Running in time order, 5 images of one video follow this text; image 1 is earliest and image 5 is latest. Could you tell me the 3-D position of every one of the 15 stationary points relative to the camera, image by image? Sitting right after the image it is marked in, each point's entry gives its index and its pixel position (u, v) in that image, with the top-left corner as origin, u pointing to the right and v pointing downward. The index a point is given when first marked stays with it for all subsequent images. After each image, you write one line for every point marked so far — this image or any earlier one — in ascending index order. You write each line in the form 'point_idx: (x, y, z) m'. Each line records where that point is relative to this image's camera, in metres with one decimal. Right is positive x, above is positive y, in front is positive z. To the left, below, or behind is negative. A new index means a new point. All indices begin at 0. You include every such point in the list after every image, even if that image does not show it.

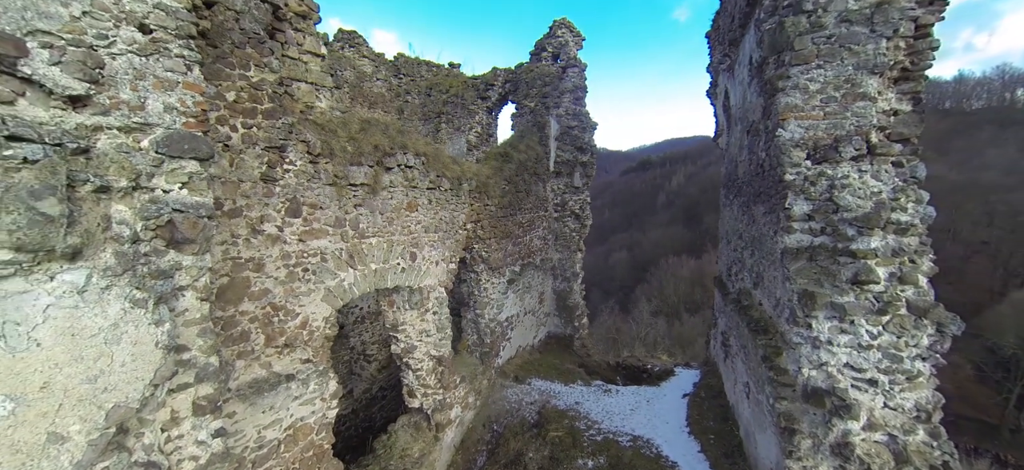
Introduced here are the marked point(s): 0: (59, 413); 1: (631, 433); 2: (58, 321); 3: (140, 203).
0: (-1.1, -0.4, +1.0) m
1: (+1.2, -2.0, +3.9) m
2: (-1.1, -0.2, +1.0) m
3: (-1.1, +0.1, +1.1) m
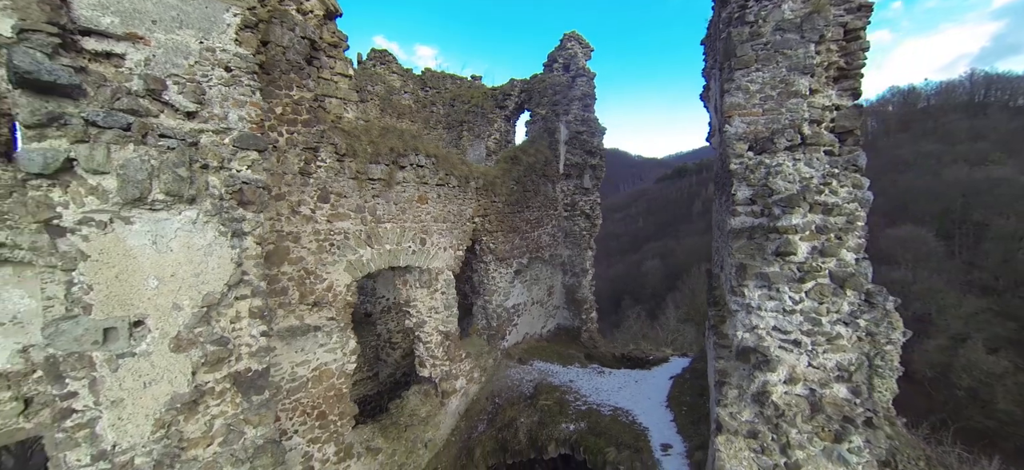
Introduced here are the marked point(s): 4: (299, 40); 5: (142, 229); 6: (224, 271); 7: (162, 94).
0: (-1.4, -0.2, +1.6) m
1: (+1.2, -1.9, +4.3) m
2: (-1.4, 0.0, +1.6) m
3: (-1.4, +0.3, +1.8) m
4: (-1.7, +1.5, +2.9) m
5: (-1.5, 0.0, +1.6) m
6: (-1.3, -0.2, +1.7) m
7: (-1.5, +0.6, +1.6) m
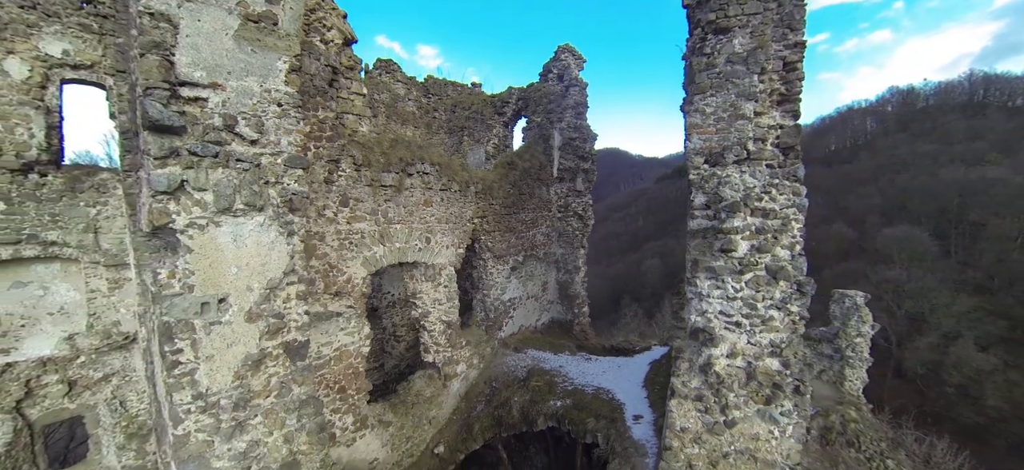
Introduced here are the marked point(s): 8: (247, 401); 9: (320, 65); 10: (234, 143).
0: (-1.5, -0.2, +2.1) m
1: (+1.1, -1.9, +4.8) m
2: (-1.5, 0.0, +2.1) m
3: (-1.5, +0.3, +2.3) m
4: (-1.7, +1.5, +3.4) m
5: (-1.6, 0.0, +2.1) m
6: (-1.4, -0.2, +2.3) m
7: (-1.6, +0.6, +2.2) m
8: (-1.5, -0.9, +2.1) m
9: (-1.7, +1.5, +3.3) m
10: (-1.6, +0.5, +2.1) m
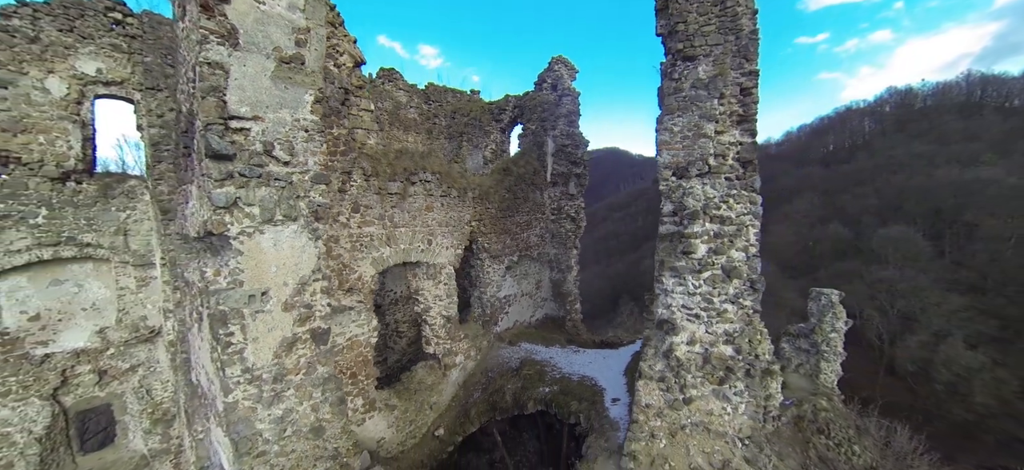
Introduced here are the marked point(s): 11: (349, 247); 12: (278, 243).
0: (-1.6, -0.3, +2.6) m
1: (+1.0, -2.0, +5.3) m
2: (-1.6, 0.0, +2.6) m
3: (-1.5, +0.2, +2.8) m
4: (-1.8, +1.5, +3.9) m
5: (-1.7, 0.0, +2.6) m
6: (-1.5, -0.2, +2.7) m
7: (-1.7, +0.6, +2.6) m
8: (-1.6, -1.0, +2.6) m
9: (-1.8, +1.5, +3.8) m
10: (-1.7, +0.5, +2.6) m
11: (-1.8, -0.1, +4.1) m
12: (-1.6, -0.1, +2.5) m
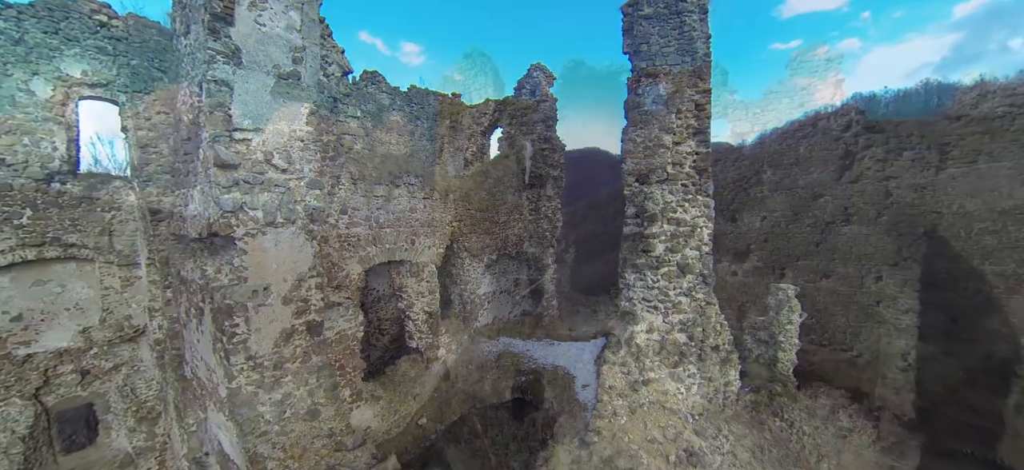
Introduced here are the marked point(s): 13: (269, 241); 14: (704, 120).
0: (-1.7, -0.3, +2.9) m
1: (+0.7, -2.0, +5.7) m
2: (-1.7, -0.1, +2.9) m
3: (-1.7, +0.2, +3.1) m
4: (-2.0, +1.5, +4.1) m
5: (-1.8, 0.0, +2.8) m
6: (-1.7, -0.2, +3.0) m
7: (-1.9, +0.6, +2.9) m
8: (-1.8, -1.0, +2.9) m
9: (-2.0, +1.5, +4.1) m
10: (-1.9, +0.5, +2.9) m
11: (-2.0, -0.1, +4.3) m
12: (-1.8, -0.1, +2.8) m
13: (-1.8, 0.0, +2.8) m
14: (+2.1, +1.3, +4.1) m
